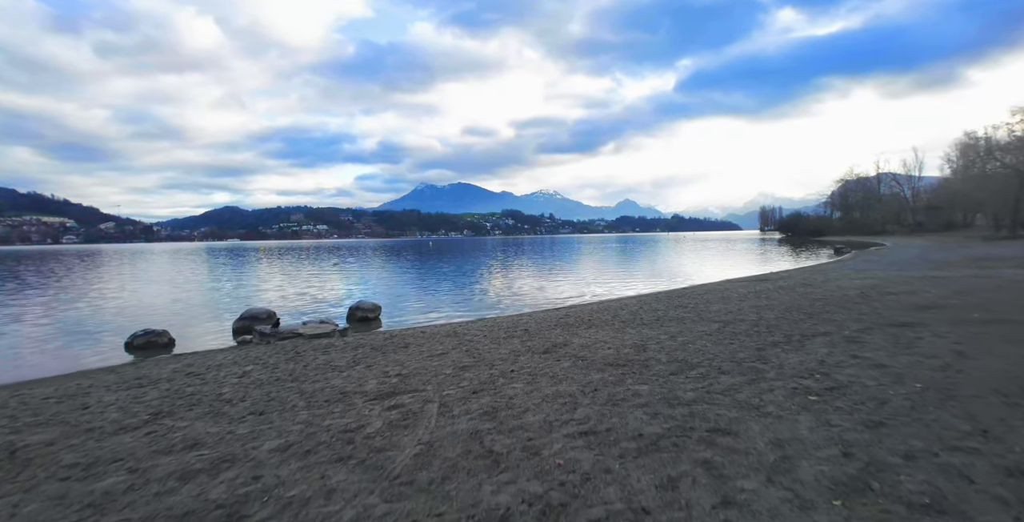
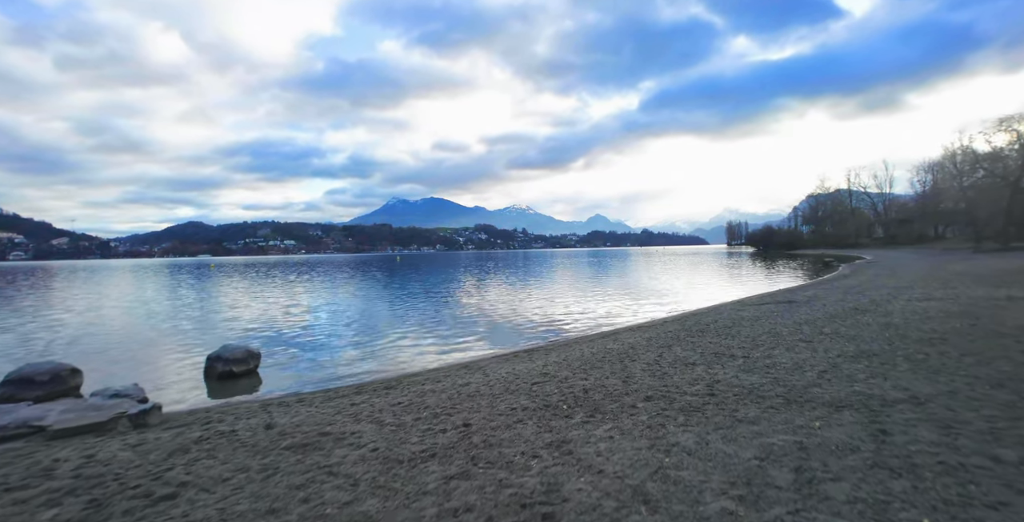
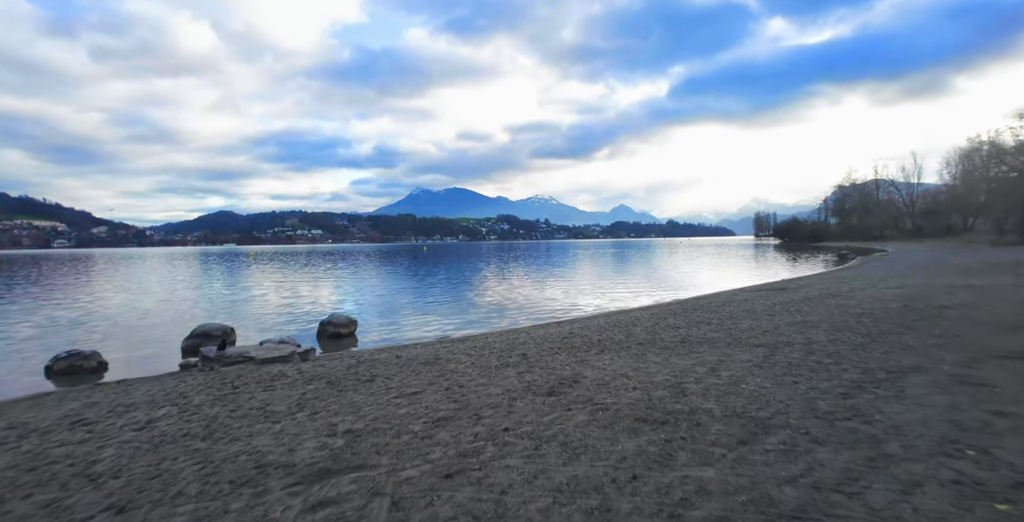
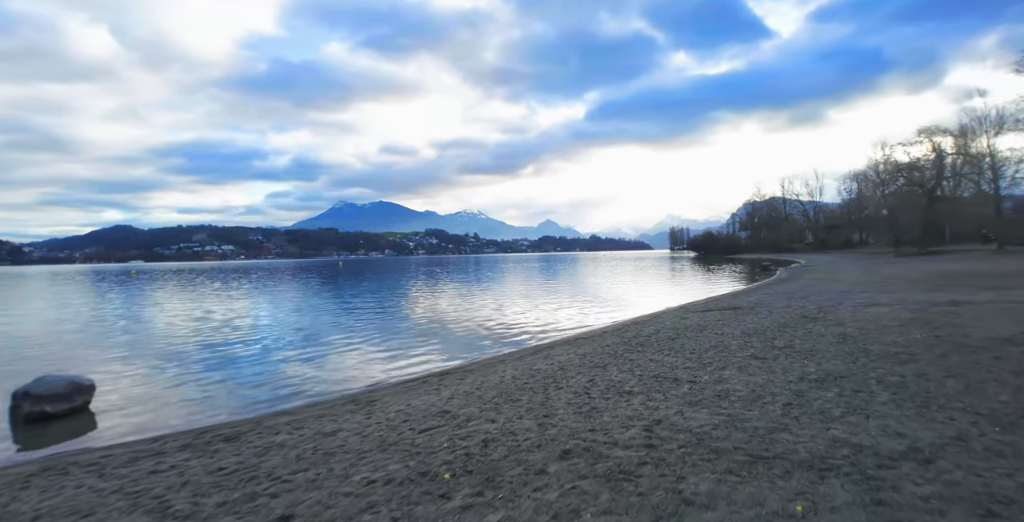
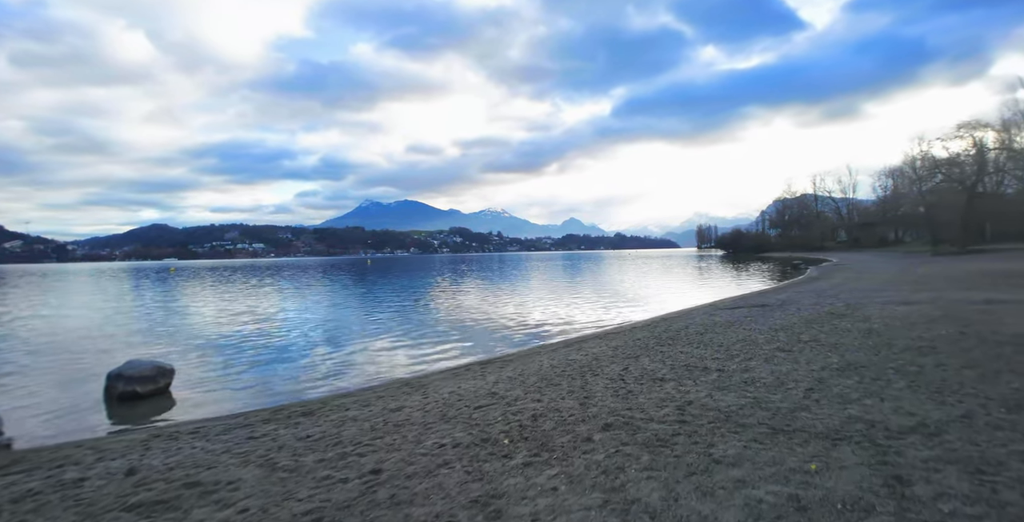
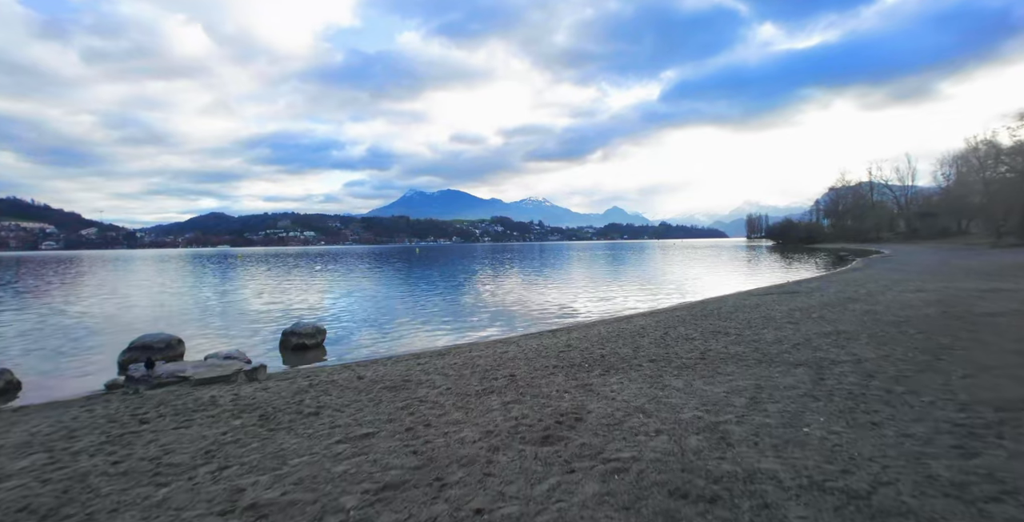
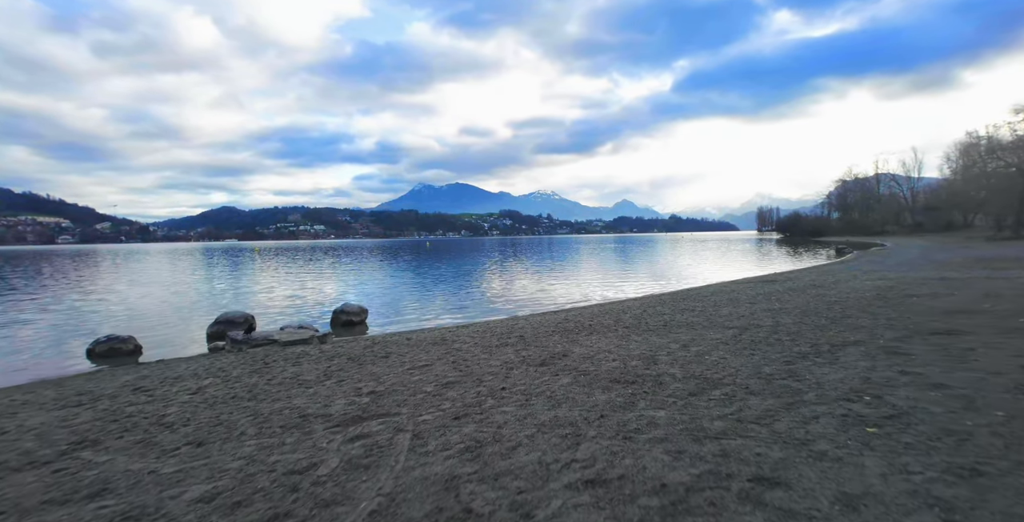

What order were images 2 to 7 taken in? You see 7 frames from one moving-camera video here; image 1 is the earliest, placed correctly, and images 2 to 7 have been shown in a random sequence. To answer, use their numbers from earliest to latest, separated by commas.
7, 3, 6, 2, 5, 4
